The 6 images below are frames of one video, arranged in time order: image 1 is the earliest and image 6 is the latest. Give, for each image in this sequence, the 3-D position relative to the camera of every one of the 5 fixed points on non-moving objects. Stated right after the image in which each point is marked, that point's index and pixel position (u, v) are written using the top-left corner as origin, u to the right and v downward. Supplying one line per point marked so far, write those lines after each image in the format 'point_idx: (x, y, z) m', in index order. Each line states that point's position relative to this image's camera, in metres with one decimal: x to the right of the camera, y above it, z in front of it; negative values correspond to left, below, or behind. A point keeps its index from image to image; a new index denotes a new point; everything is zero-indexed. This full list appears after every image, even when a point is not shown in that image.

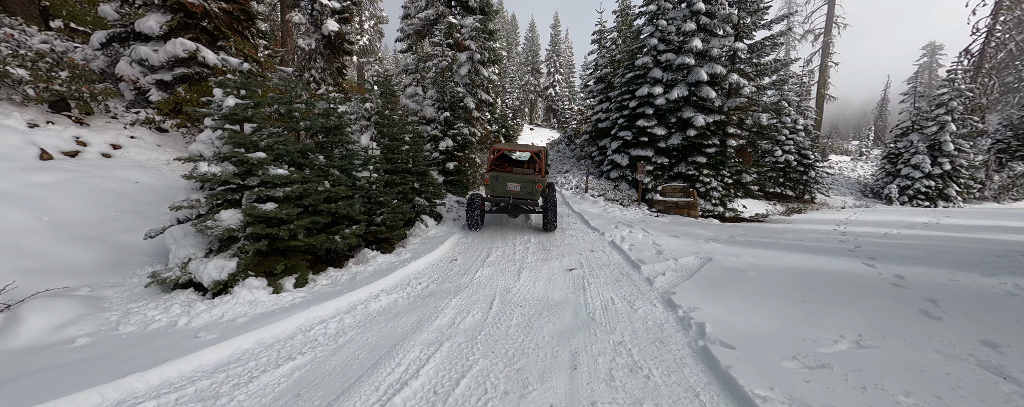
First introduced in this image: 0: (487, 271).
0: (-0.5, -1.3, +6.6) m
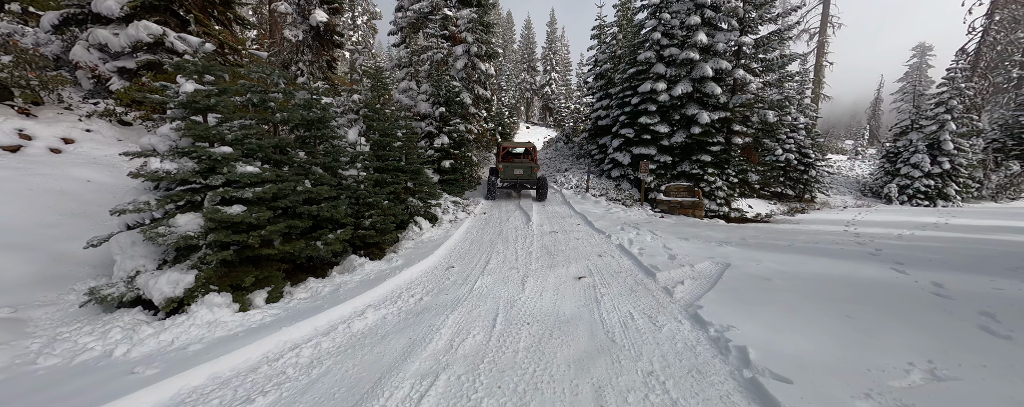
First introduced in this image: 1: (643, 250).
0: (-0.4, -1.3, +5.9) m
1: (+3.1, -1.1, +8.2) m
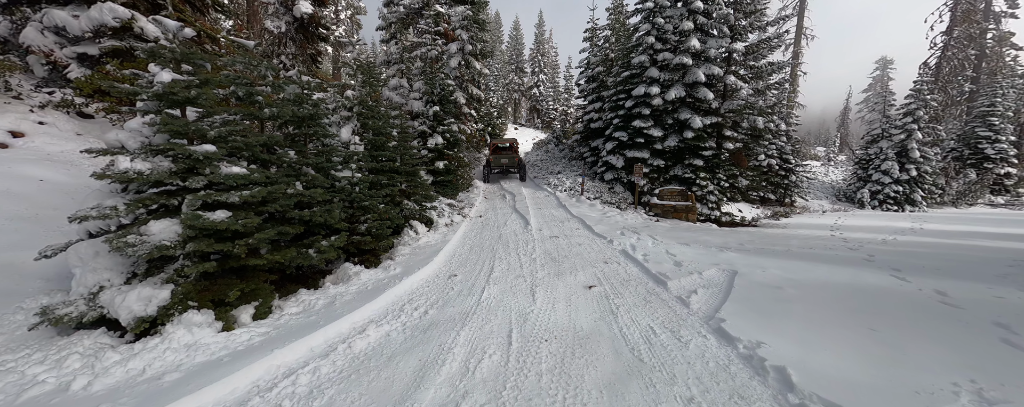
0: (-0.3, -1.4, +5.6) m
1: (+3.1, -1.2, +8.0) m
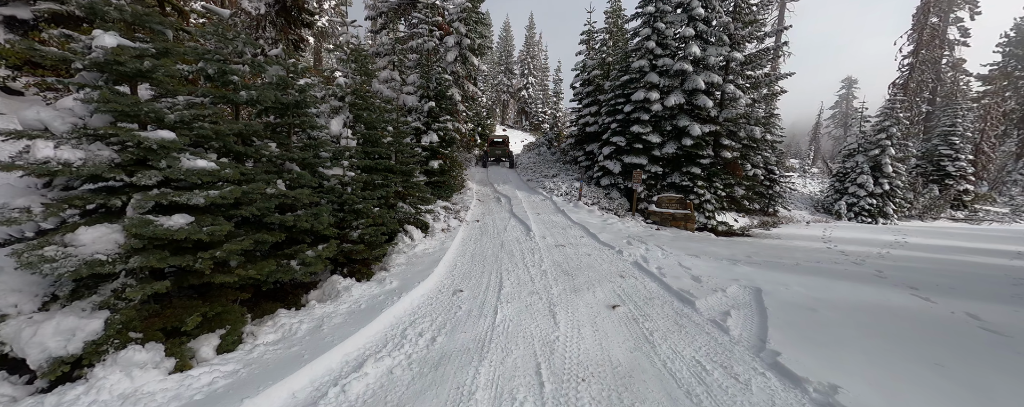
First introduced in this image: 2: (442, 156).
0: (-0.1, -1.5, +4.9) m
1: (+3.2, -1.4, +7.4) m
2: (-2.3, +1.5, +11.4) m
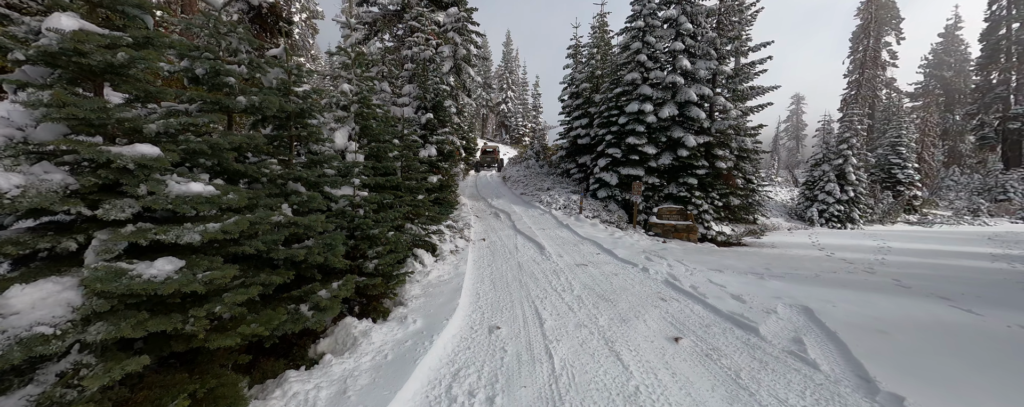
0: (+0.6, -1.8, +4.1) m
1: (+3.7, -1.7, +6.9) m
2: (-2.1, +1.0, +10.6) m
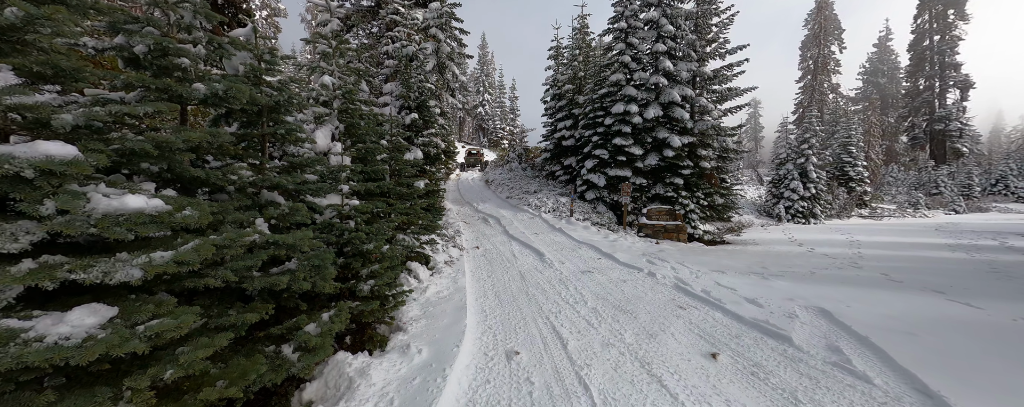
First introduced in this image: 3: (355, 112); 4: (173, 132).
0: (+0.9, -1.8, +3.6) m
1: (+3.7, -1.7, +6.6) m
2: (-2.4, +0.8, +9.9) m
3: (-2.3, +1.3, +5.0) m
4: (-2.3, +0.5, +2.4) m
